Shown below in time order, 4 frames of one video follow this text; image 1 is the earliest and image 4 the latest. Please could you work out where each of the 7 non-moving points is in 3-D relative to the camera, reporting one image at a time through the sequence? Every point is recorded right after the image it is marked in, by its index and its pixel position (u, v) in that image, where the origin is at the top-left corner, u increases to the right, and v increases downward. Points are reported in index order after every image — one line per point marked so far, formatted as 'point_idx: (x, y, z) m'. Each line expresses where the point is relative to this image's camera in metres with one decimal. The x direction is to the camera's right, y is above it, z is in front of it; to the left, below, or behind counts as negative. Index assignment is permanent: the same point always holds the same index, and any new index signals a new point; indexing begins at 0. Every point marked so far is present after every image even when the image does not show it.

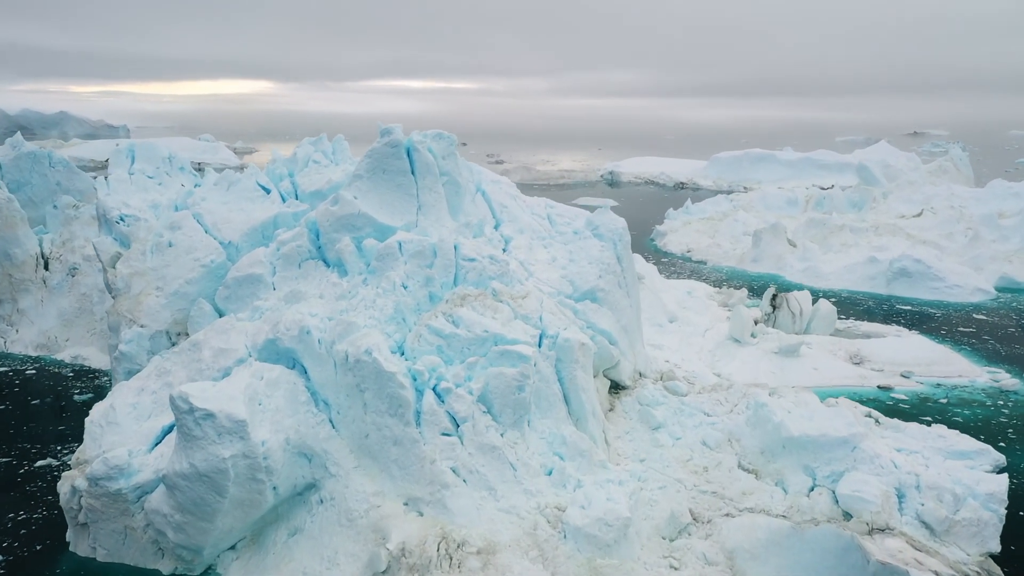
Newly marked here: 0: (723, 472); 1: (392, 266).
0: (+1.9, -1.7, +8.9) m
1: (-1.1, +0.2, +9.0) m
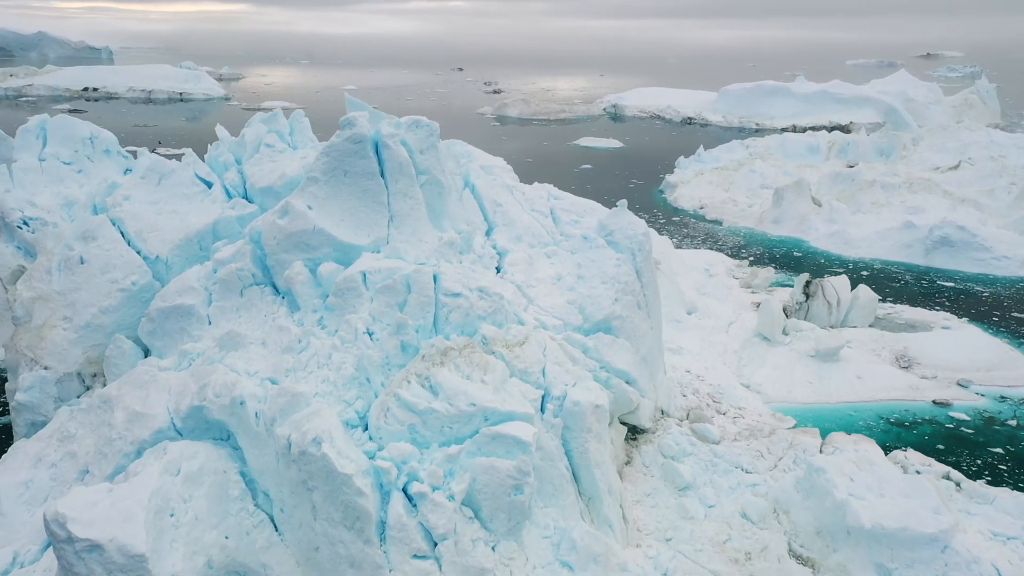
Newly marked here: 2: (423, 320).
0: (+1.9, -2.0, +7.2) m
1: (-1.1, -0.1, +7.1) m
2: (-0.7, -0.2, +7.1) m
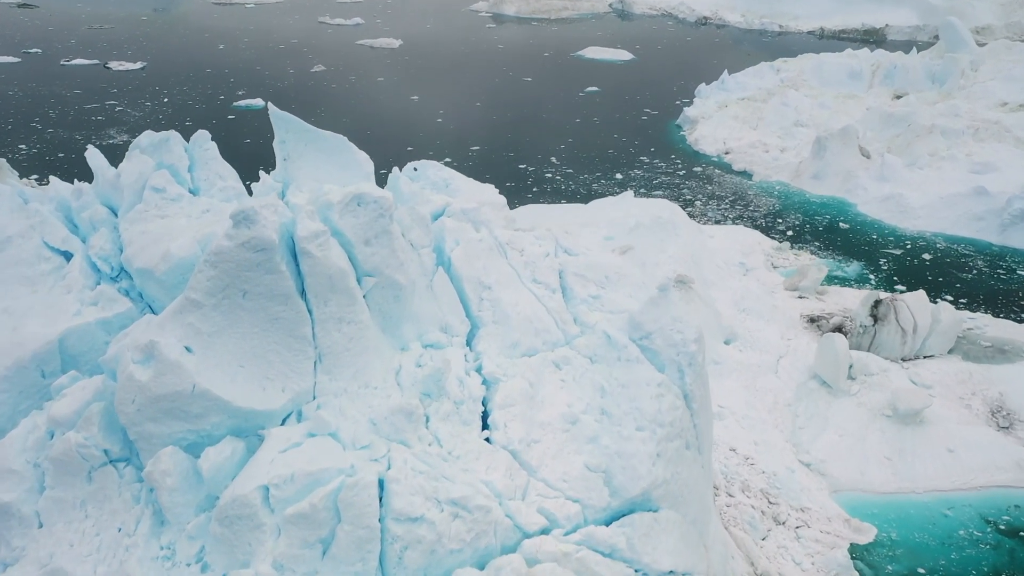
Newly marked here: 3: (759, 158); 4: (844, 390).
0: (+1.8, -3.0, +4.7) m
1: (-1.2, -1.1, +4.4) m
2: (-0.7, -1.2, +4.4) m
3: (+4.7, +2.4, +18.4) m
4: (+3.4, -1.0, +9.8) m
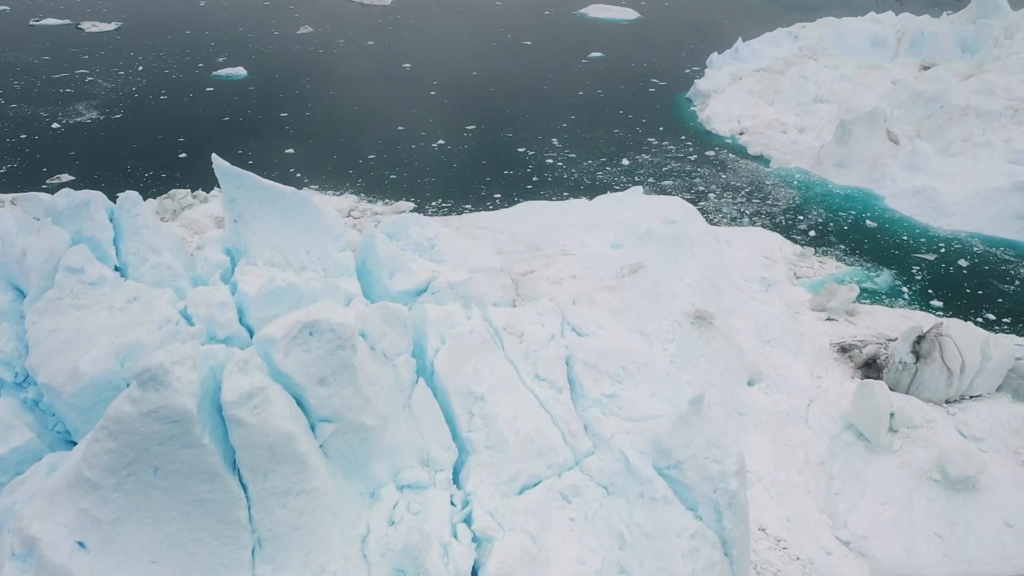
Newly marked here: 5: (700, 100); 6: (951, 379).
0: (+1.8, -3.7, +3.7) m
1: (-1.2, -1.8, +3.3) m
2: (-0.7, -1.9, +3.3) m
3: (+4.6, +2.6, +17.0) m
4: (+3.3, -1.4, +8.7) m
5: (+3.7, +3.8, +19.4) m
6: (+4.3, -0.9, +9.5) m
